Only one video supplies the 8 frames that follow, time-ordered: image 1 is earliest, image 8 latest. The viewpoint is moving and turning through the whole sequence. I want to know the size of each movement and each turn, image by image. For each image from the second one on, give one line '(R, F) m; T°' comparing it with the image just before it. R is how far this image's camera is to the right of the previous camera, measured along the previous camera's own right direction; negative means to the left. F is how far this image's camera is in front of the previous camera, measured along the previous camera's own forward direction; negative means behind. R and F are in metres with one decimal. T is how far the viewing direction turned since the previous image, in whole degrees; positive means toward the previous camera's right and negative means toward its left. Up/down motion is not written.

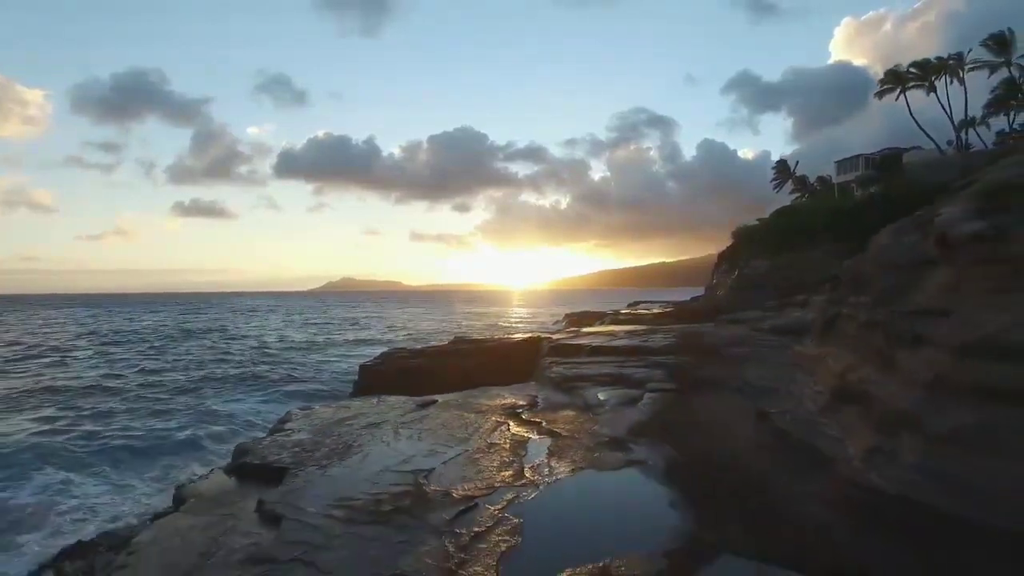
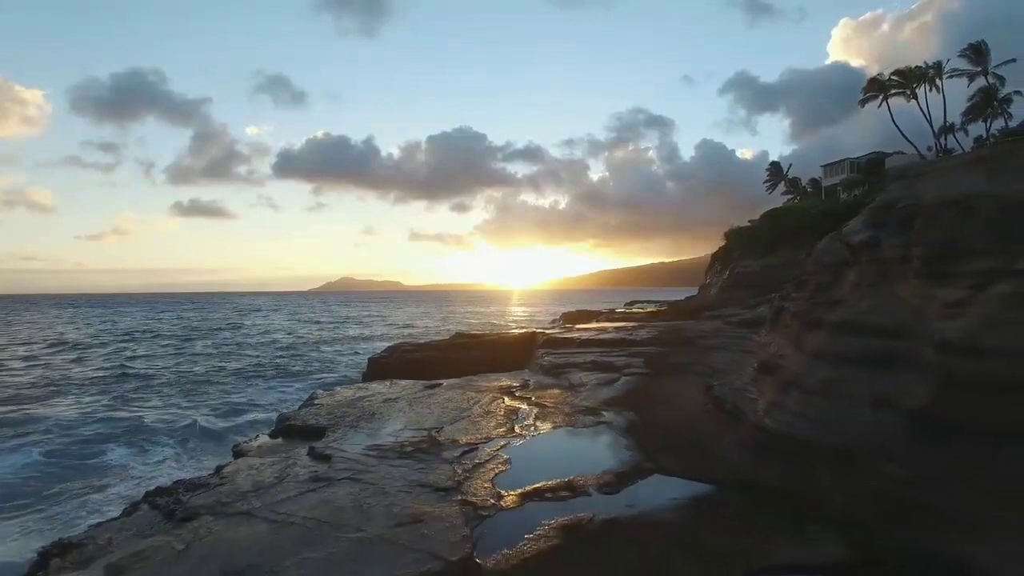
(+0.1, -2.8) m; 0°
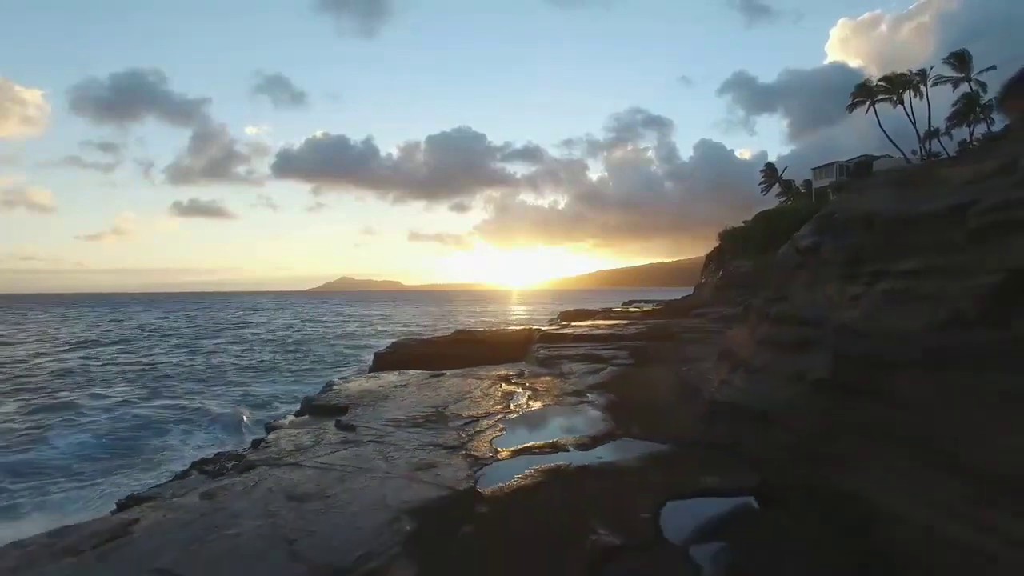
(+0.1, -2.2) m; 0°
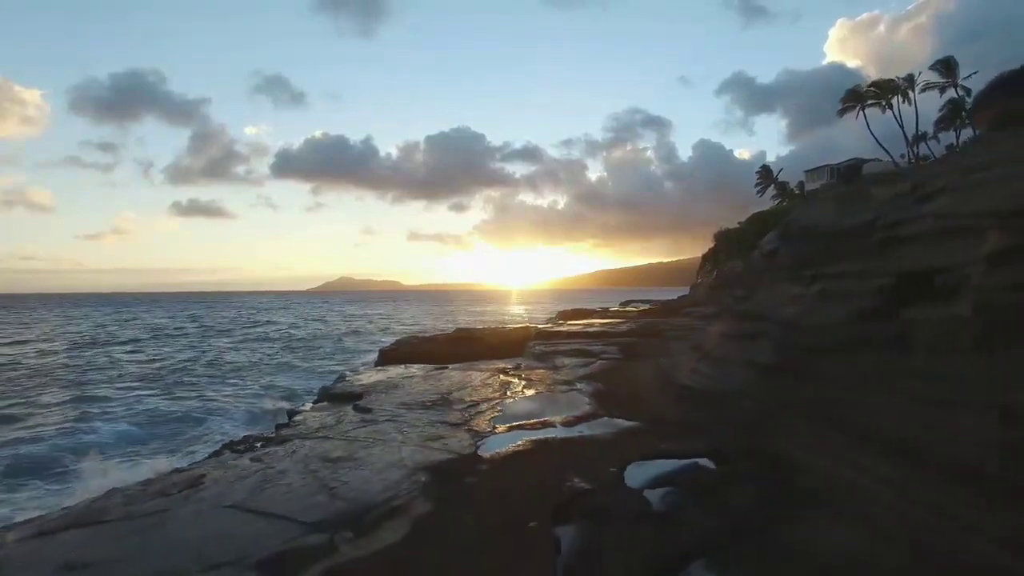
(+0.1, -1.9) m; 0°
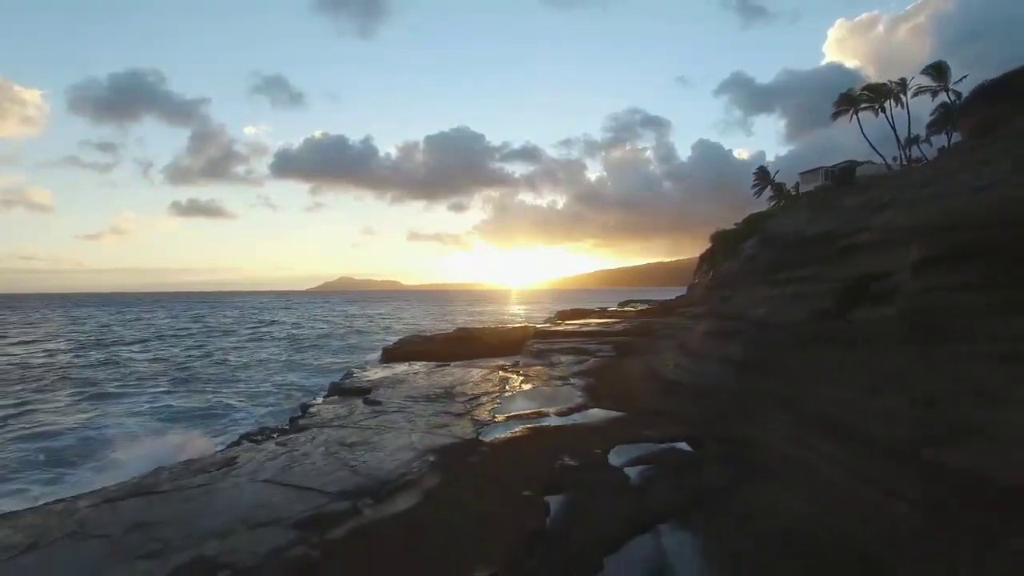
(0.0, -1.3) m; 0°
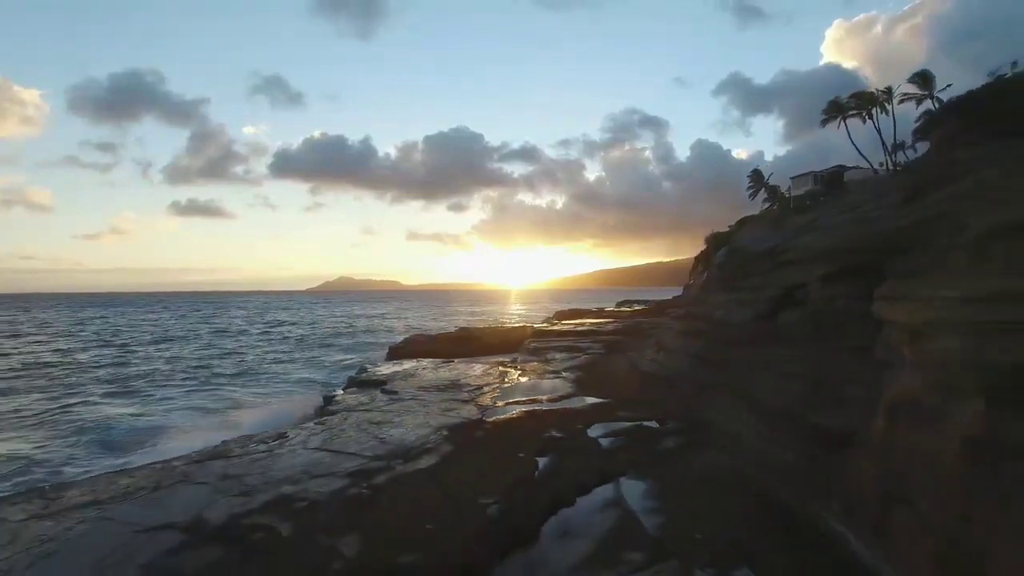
(0.0, -2.5) m; 0°
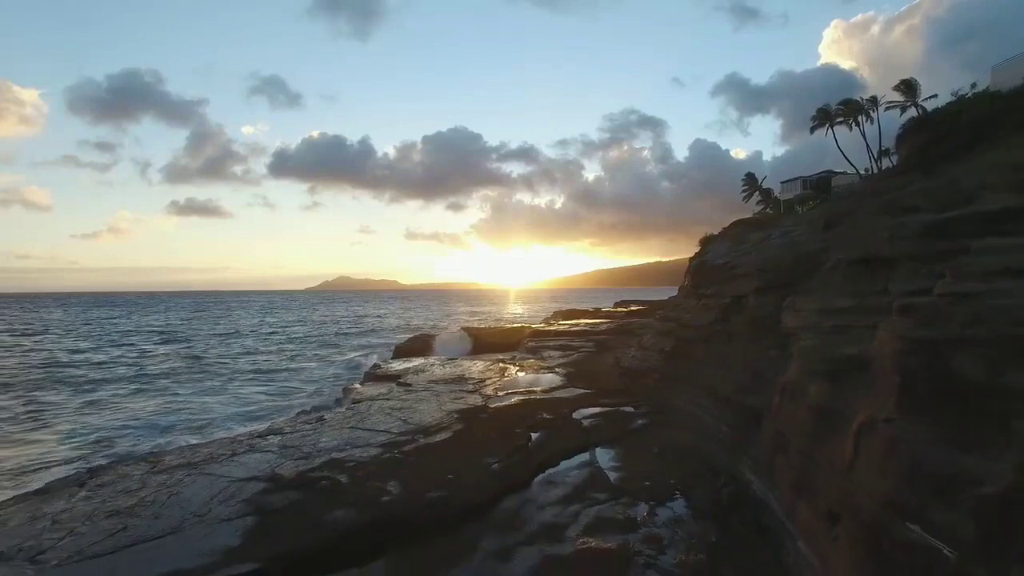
(0.0, -2.8) m; 0°
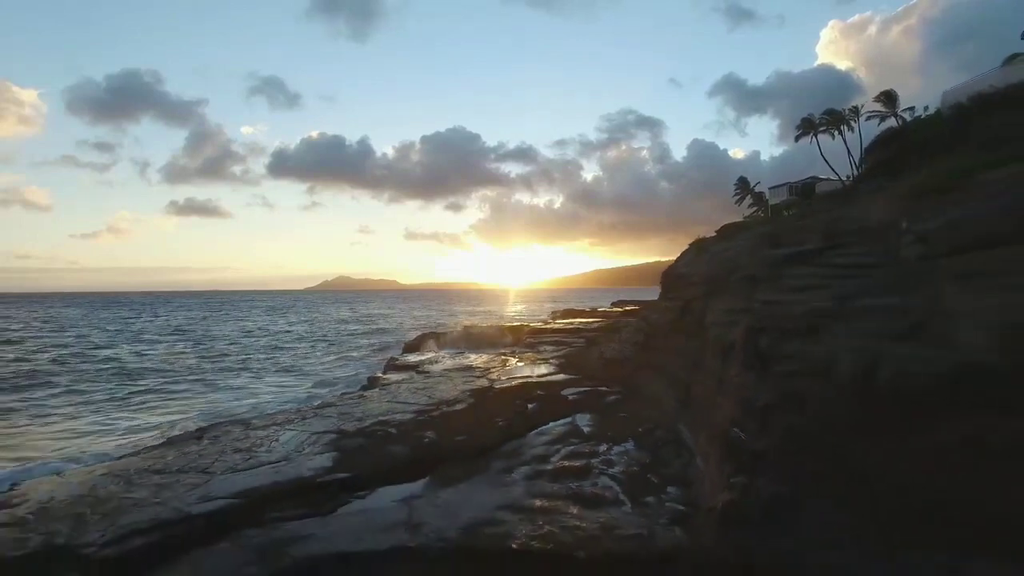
(-0.1, -4.1) m; 0°
